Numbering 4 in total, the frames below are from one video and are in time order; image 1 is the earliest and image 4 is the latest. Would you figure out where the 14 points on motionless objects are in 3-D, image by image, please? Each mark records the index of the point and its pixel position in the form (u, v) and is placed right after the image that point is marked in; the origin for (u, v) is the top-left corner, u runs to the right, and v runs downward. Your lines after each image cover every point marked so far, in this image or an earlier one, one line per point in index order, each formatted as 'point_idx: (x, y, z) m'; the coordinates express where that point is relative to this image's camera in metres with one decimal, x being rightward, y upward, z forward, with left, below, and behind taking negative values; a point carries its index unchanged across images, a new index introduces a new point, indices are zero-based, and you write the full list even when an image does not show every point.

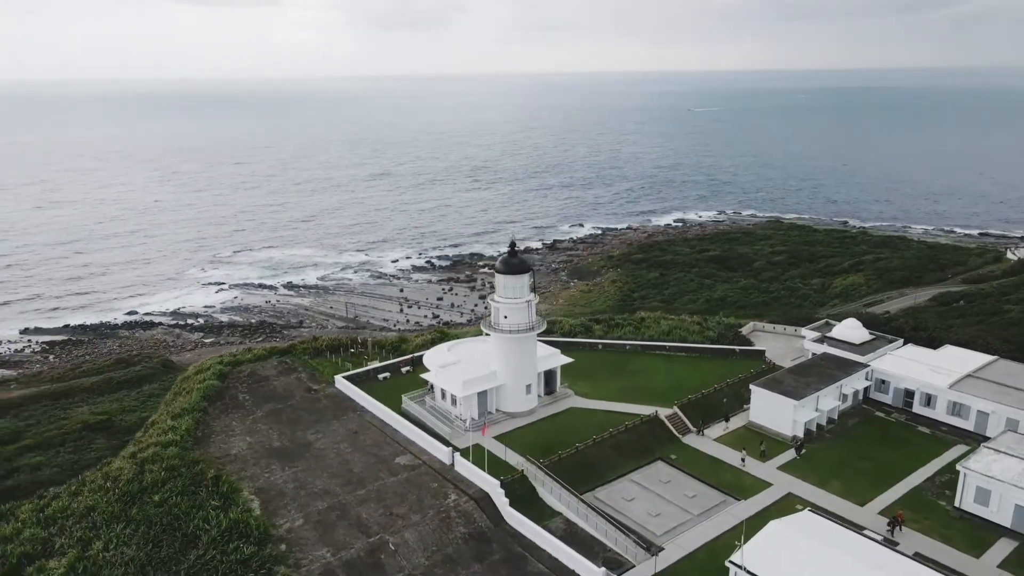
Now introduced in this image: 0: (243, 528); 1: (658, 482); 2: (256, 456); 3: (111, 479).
0: (-5.5, -4.9, +14.8) m
1: (+3.5, -4.7, +17.7) m
2: (-6.5, -4.2, +18.4) m
3: (-9.4, -4.4, +17.1) m
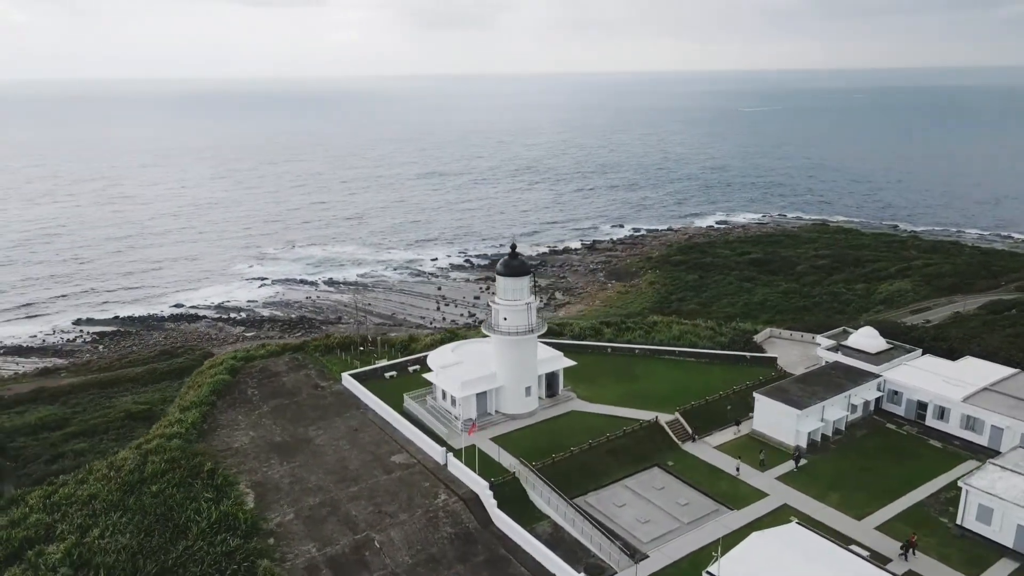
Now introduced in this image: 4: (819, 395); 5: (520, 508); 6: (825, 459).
0: (-5.8, -4.8, +15.1) m
1: (+3.3, -4.8, +17.5) m
2: (-6.6, -4.2, +18.8) m
3: (-9.6, -4.3, +17.7) m
4: (+8.4, -2.9, +19.9) m
5: (+0.2, -5.0, +16.7) m
6: (+8.0, -4.4, +18.8) m
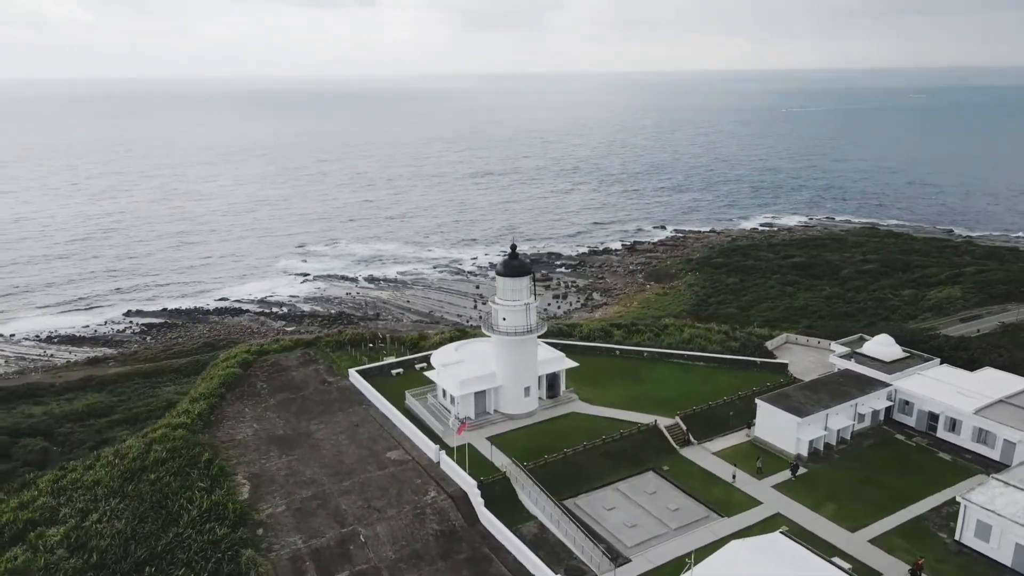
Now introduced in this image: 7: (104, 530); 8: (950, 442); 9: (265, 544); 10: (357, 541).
0: (-6.2, -4.7, +15.5) m
1: (+3.1, -4.9, +17.4) m
2: (-6.7, -4.1, +19.3) m
3: (-9.8, -4.2, +18.3) m
4: (+8.3, -3.0, +19.5) m
5: (-0.1, -5.0, +16.7) m
6: (+7.8, -4.5, +18.4) m
7: (-8.4, -5.0, +15.1) m
8: (+11.8, -4.1, +19.6) m
9: (-5.1, -5.3, +15.0) m
10: (-3.3, -5.3, +15.4) m
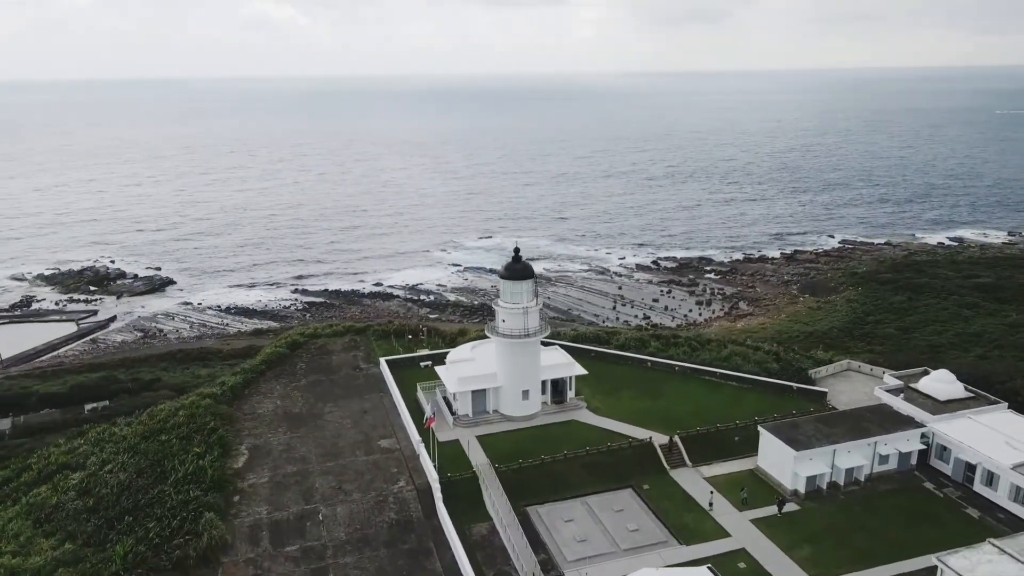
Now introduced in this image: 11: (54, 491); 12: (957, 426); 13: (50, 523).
0: (-7.2, -4.4, +17.1) m
1: (+2.3, -5.2, +17.0) m
2: (-6.8, -3.7, +20.9) m
3: (-10.0, -3.6, +20.6) m
4: (+7.9, -3.7, +17.8) m
5: (-1.0, -5.1, +17.0) m
6: (+7.1, -5.1, +16.9) m
7: (-9.5, -4.5, +17.2) m
8: (+11.2, -4.9, +17.3) m
9: (-6.3, -5.0, +16.4) m
10: (-4.4, -5.2, +16.4) m
11: (-10.9, -4.8, +17.3) m
12: (+11.3, -3.5, +18.5) m
13: (-10.2, -5.2, +16.1) m
